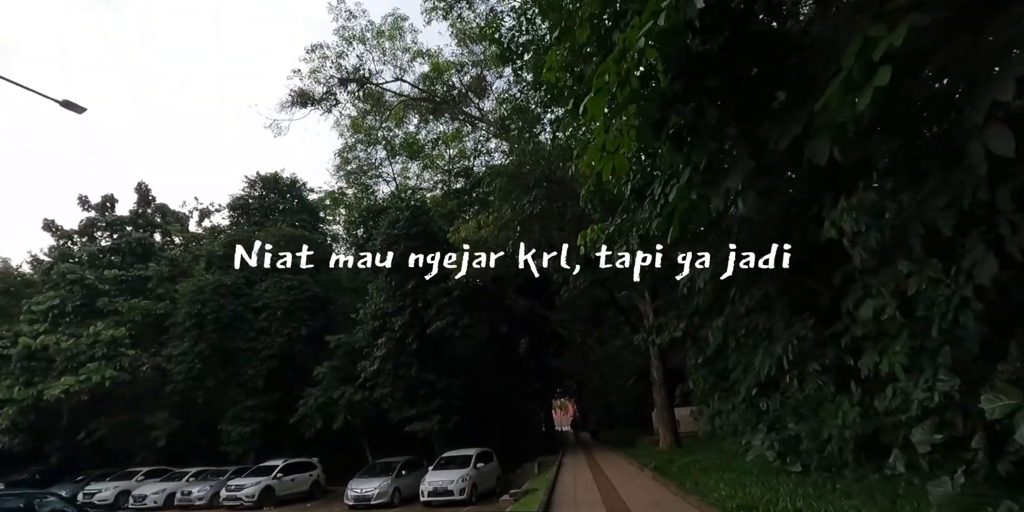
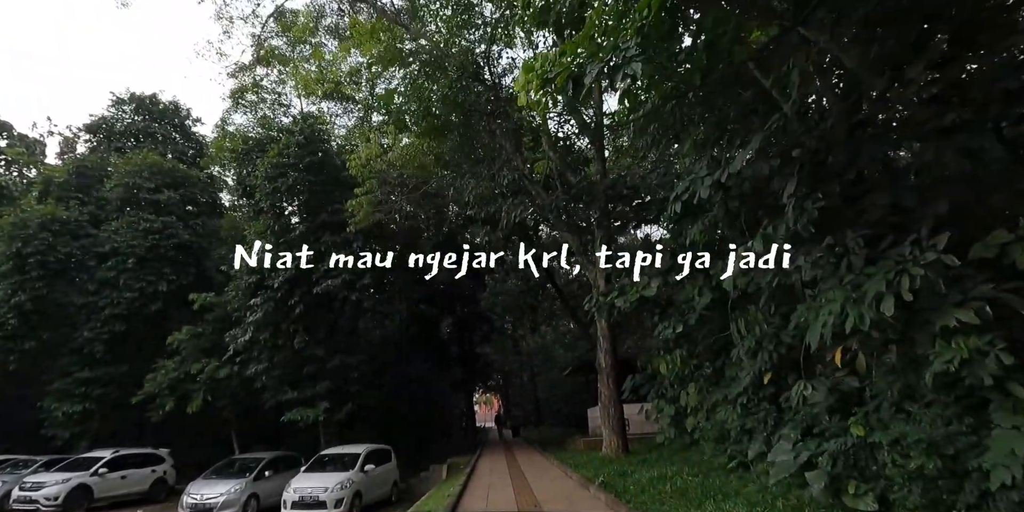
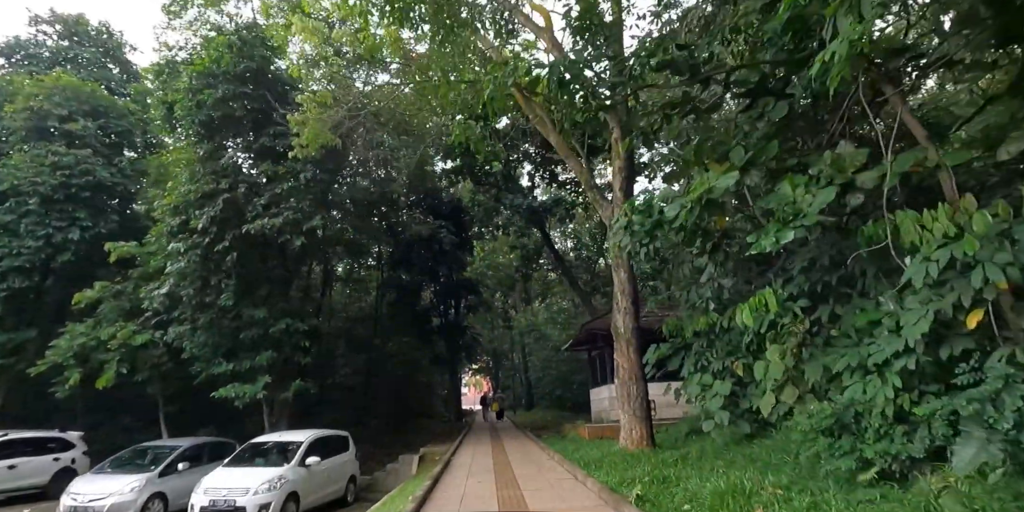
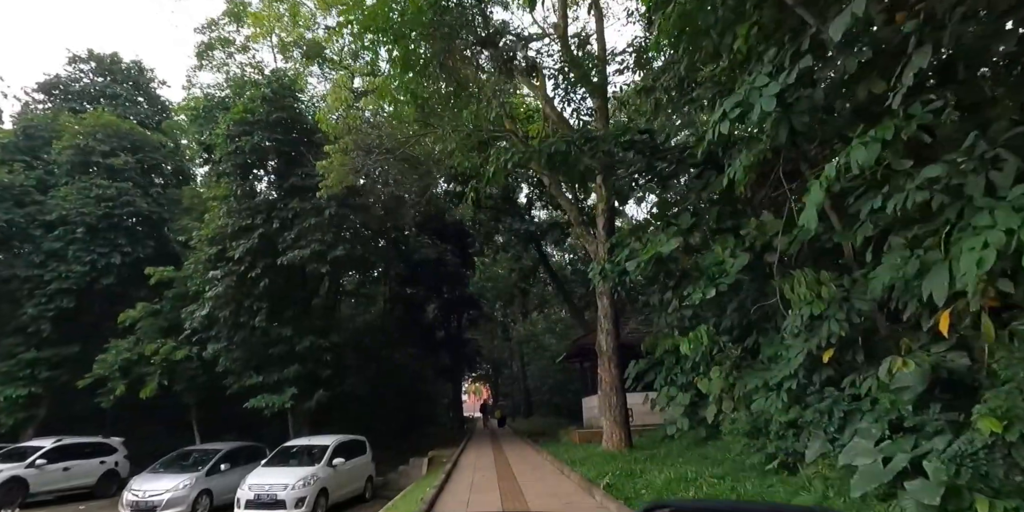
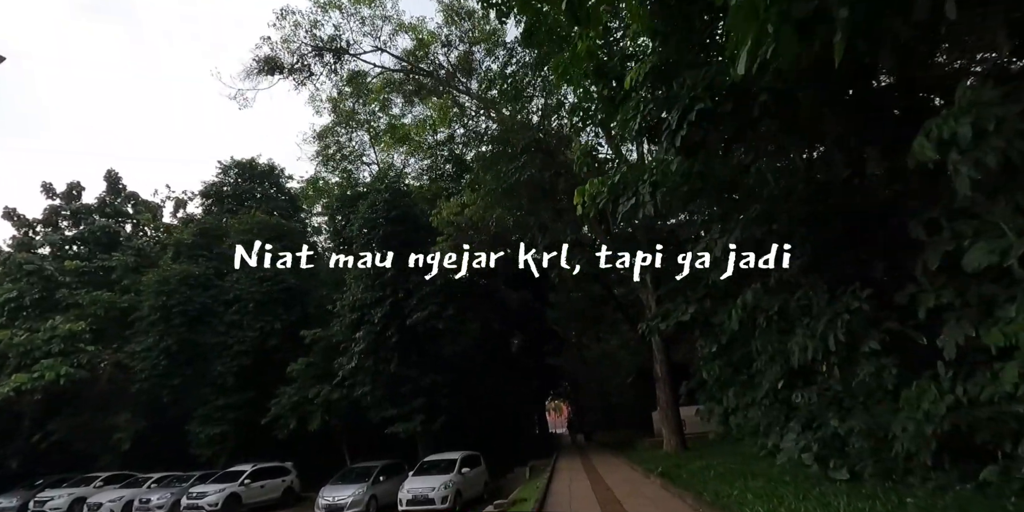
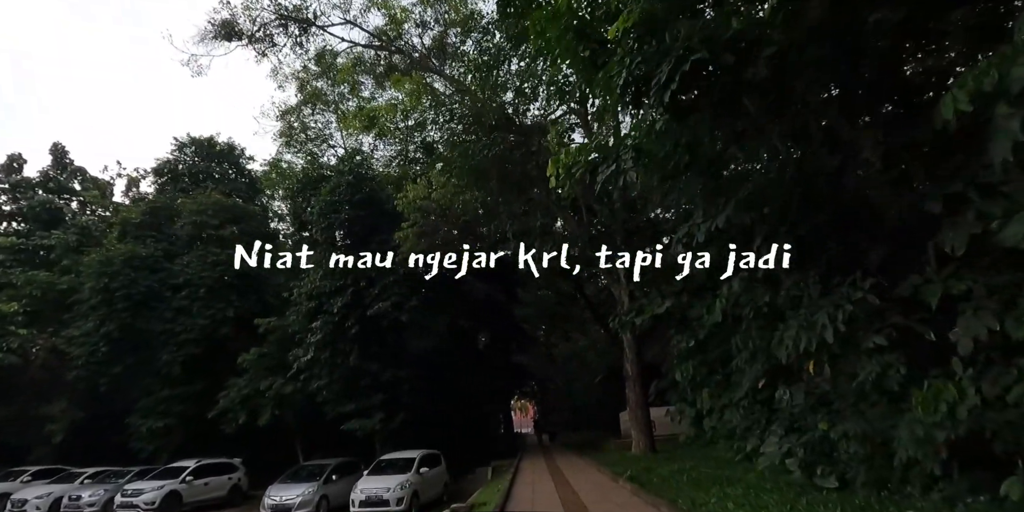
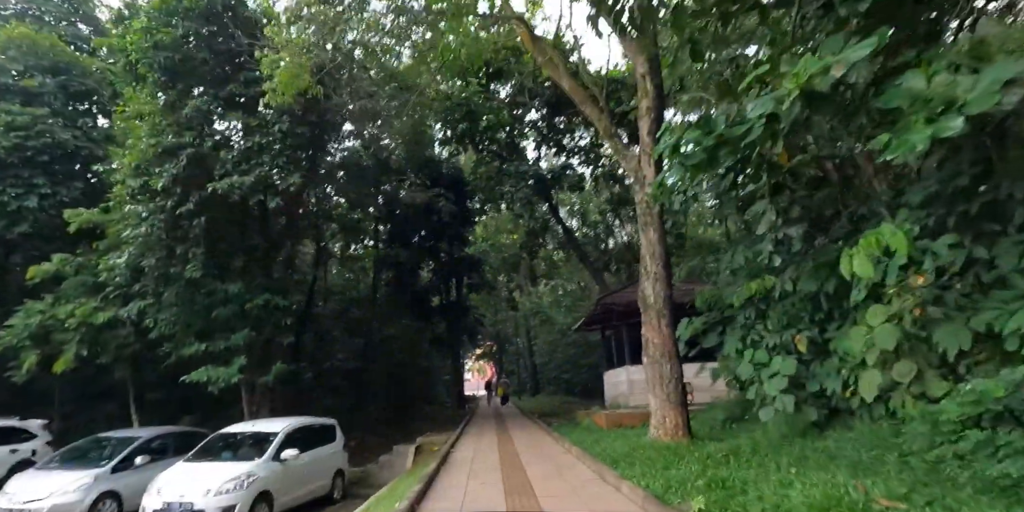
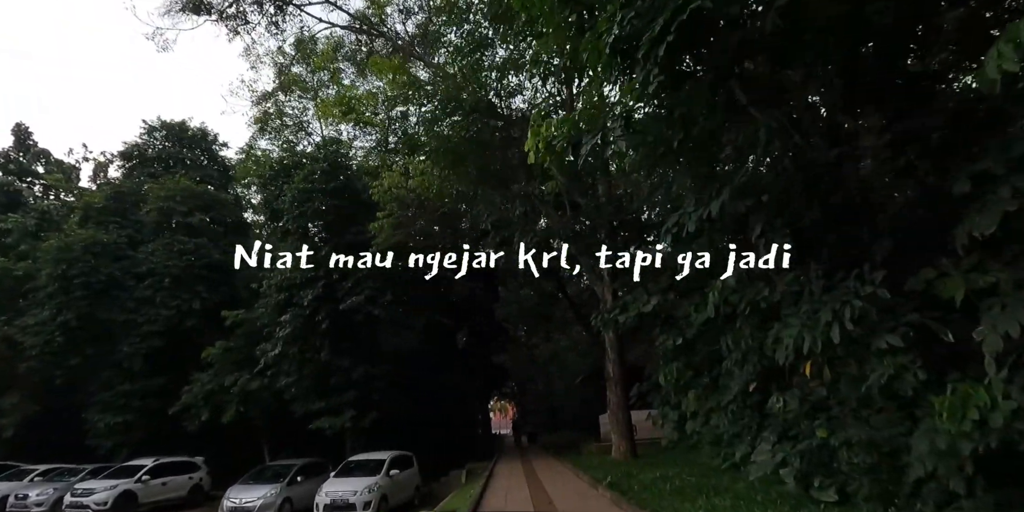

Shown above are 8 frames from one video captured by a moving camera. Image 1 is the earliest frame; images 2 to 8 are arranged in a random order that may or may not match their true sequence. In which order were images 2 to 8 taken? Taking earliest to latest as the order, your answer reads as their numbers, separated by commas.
5, 6, 8, 2, 4, 3, 7
